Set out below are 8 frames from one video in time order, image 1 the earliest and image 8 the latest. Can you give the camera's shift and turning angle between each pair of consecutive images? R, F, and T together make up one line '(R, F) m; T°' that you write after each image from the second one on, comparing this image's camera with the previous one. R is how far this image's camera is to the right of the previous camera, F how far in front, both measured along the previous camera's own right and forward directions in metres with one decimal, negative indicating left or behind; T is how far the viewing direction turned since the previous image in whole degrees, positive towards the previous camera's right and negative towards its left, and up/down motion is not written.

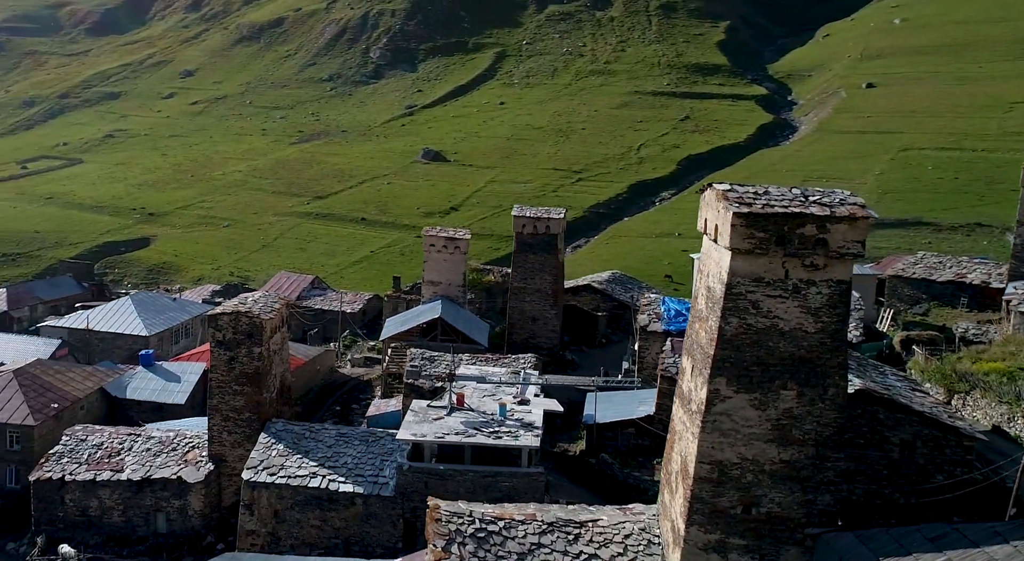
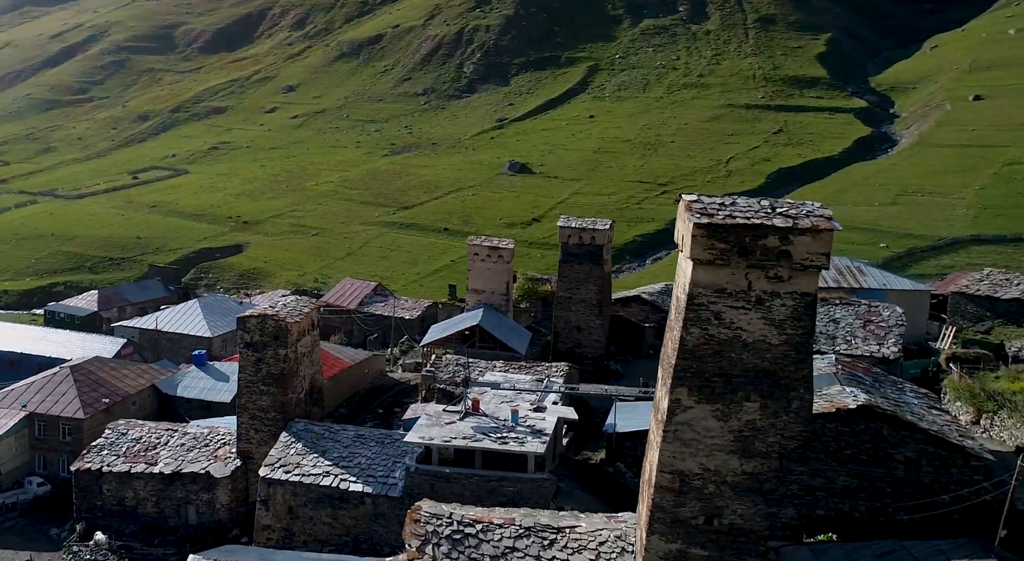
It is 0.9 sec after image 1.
(+2.0, -0.3) m; -7°
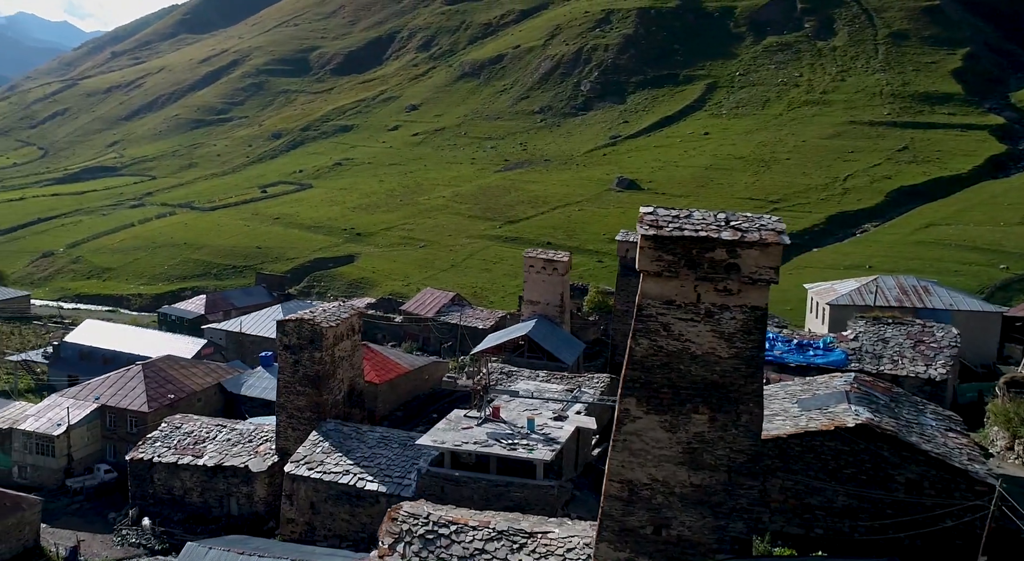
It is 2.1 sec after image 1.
(+2.6, -0.3) m; -9°
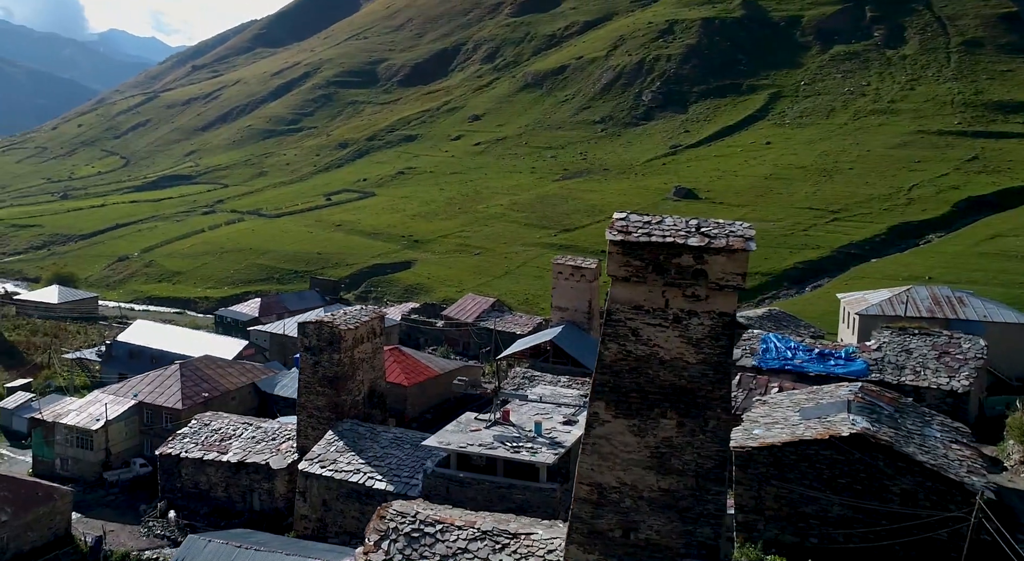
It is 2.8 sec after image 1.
(+1.5, -0.2) m; -5°
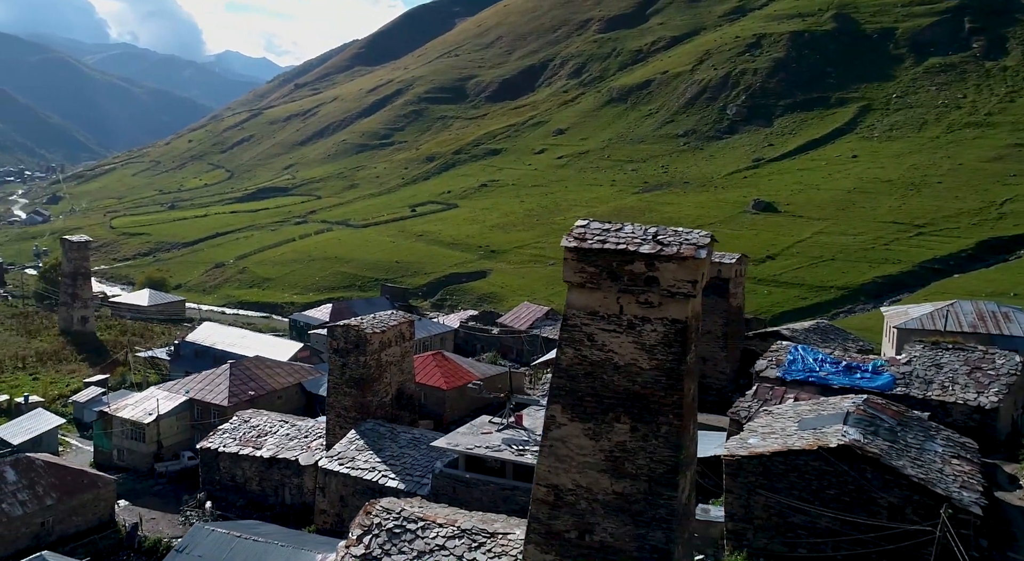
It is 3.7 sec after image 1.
(+2.1, -0.3) m; -7°
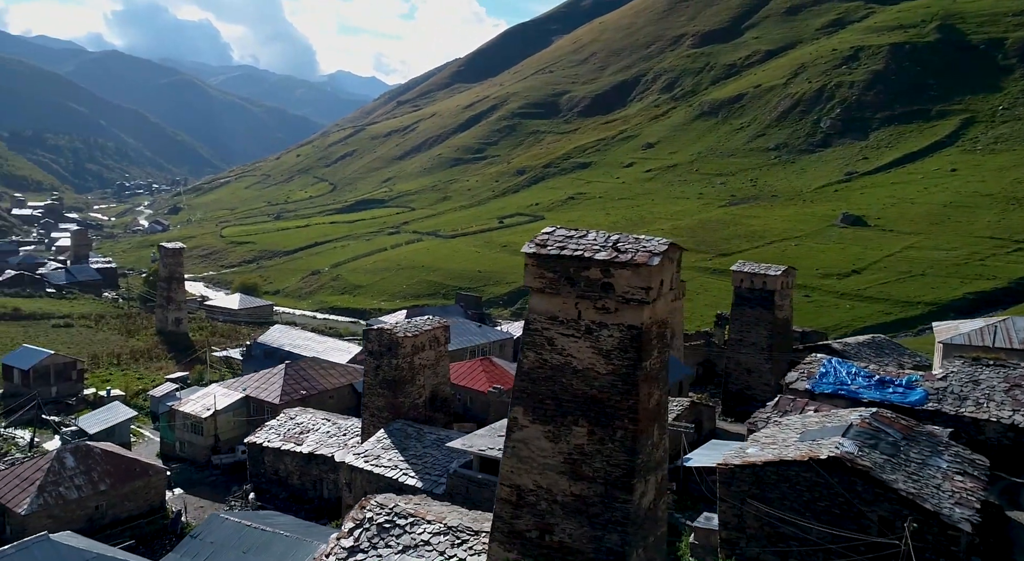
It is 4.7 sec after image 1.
(+2.2, -0.3) m; -7°
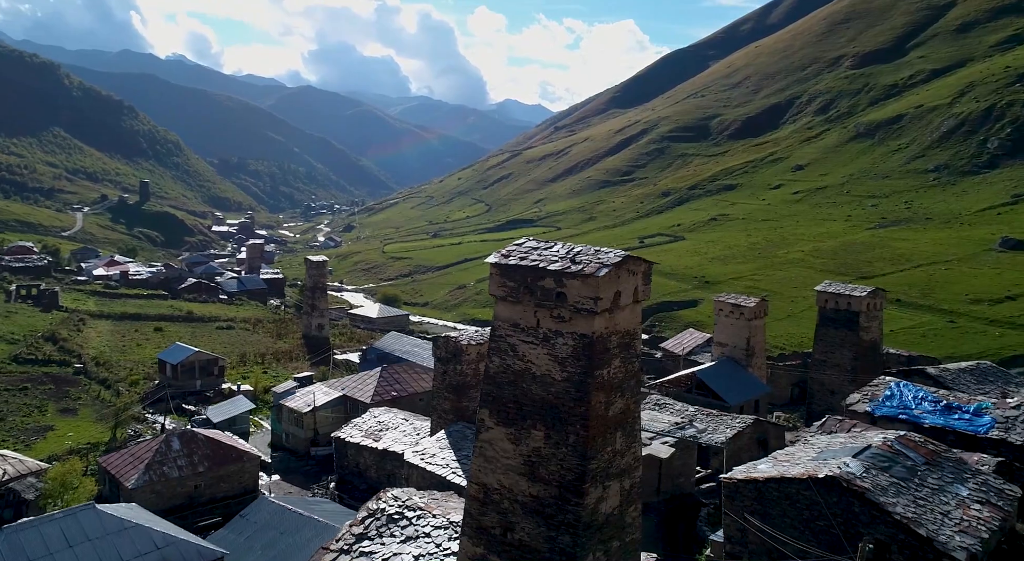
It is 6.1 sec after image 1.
(+3.3, -0.6) m; -12°
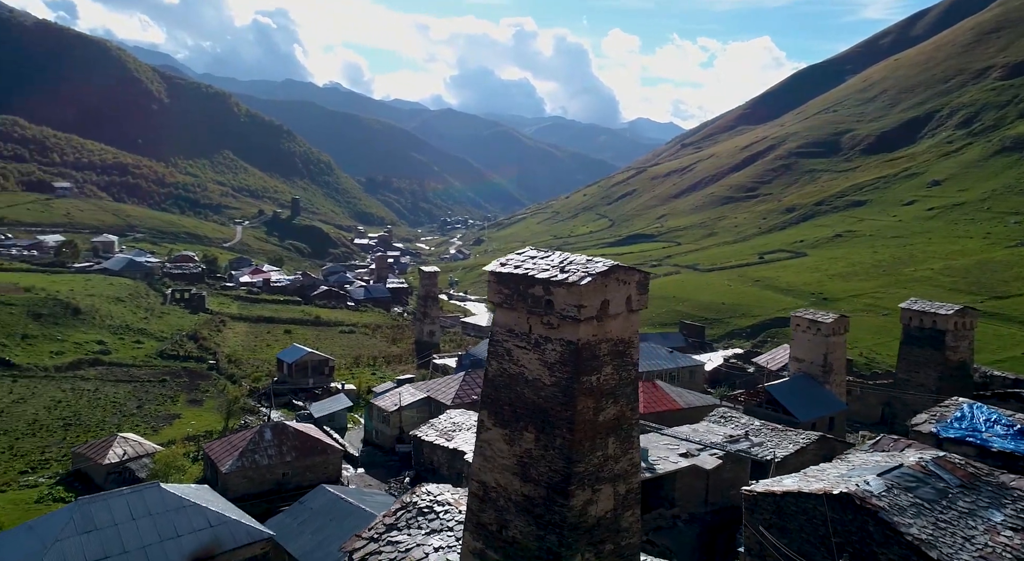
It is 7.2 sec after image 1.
(+2.3, -0.5) m; -9°
